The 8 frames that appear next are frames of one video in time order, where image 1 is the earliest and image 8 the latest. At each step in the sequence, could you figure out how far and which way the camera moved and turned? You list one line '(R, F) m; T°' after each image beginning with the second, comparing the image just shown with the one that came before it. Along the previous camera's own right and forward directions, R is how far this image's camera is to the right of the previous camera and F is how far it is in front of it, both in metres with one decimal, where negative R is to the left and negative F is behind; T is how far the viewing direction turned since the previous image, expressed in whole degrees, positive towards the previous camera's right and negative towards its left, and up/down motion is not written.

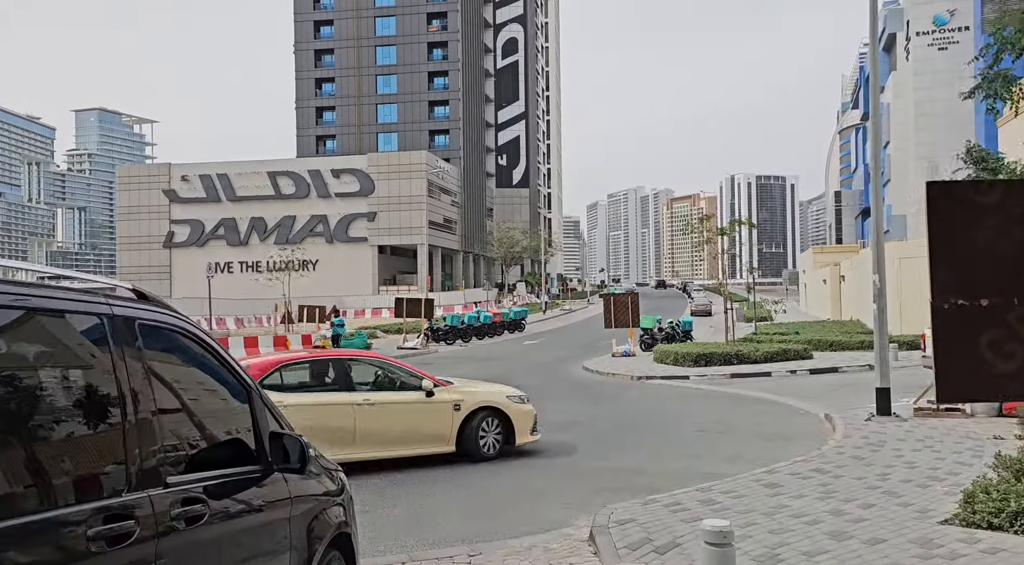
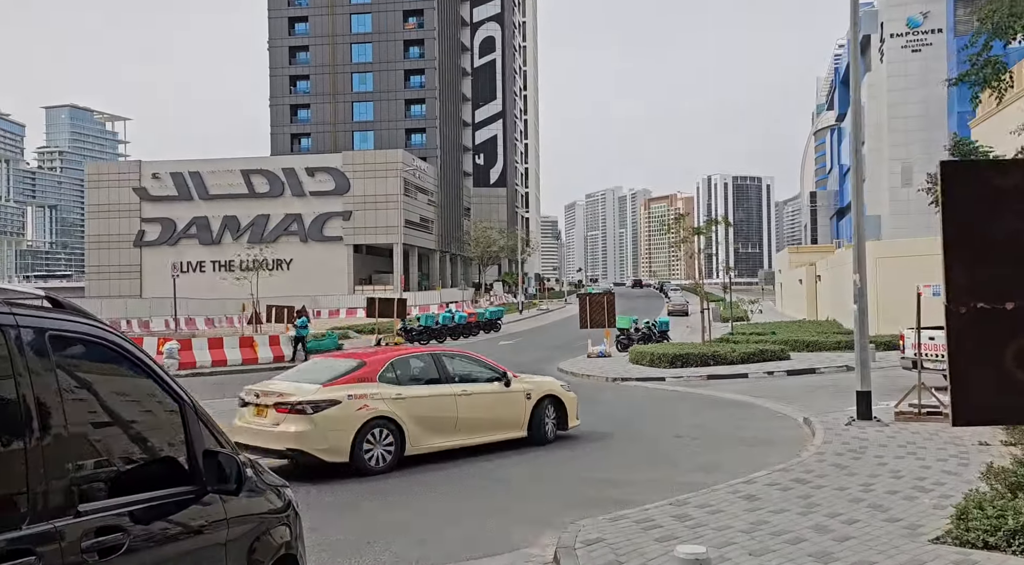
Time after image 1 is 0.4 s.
(+0.1, +0.5) m; +2°
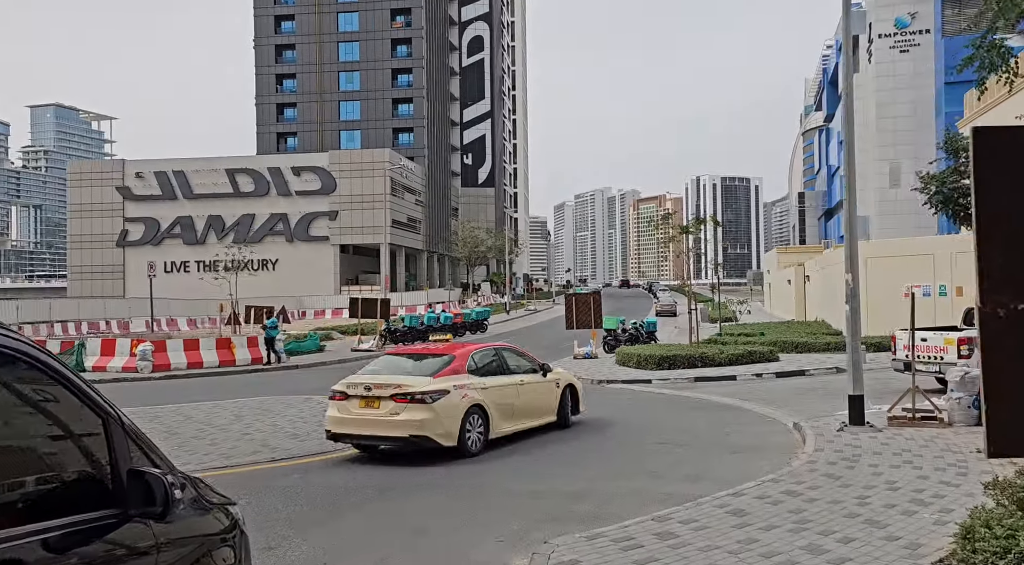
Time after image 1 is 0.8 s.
(+0.2, +0.5) m; +1°
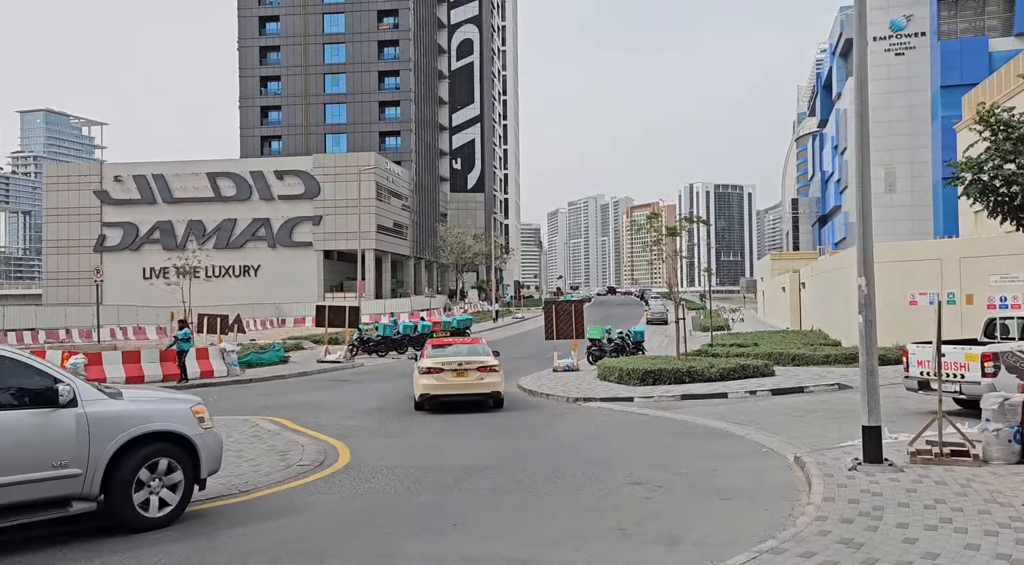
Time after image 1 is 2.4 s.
(+0.6, +1.8) m; 0°
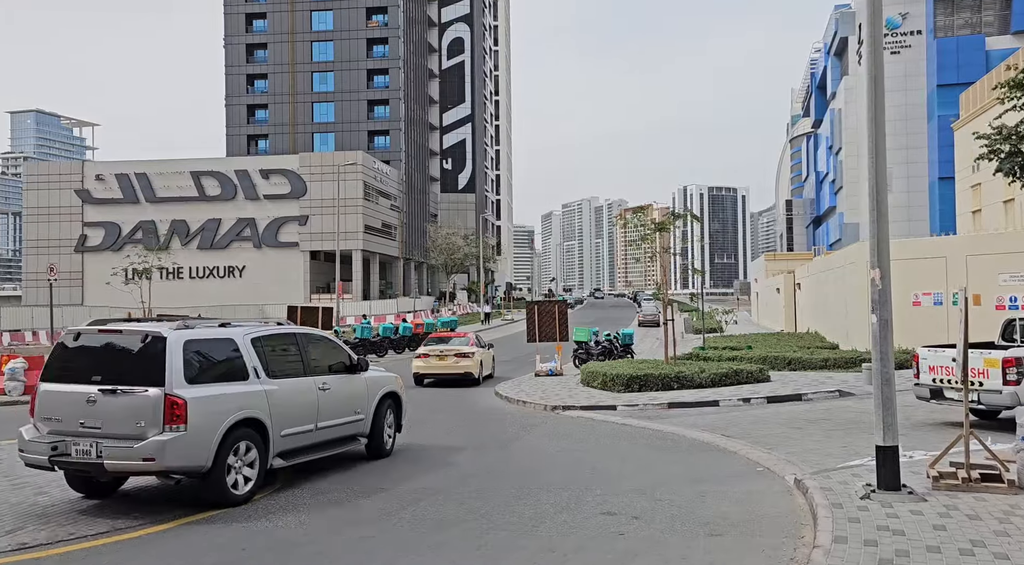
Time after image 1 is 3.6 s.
(+0.4, +1.3) m; 0°
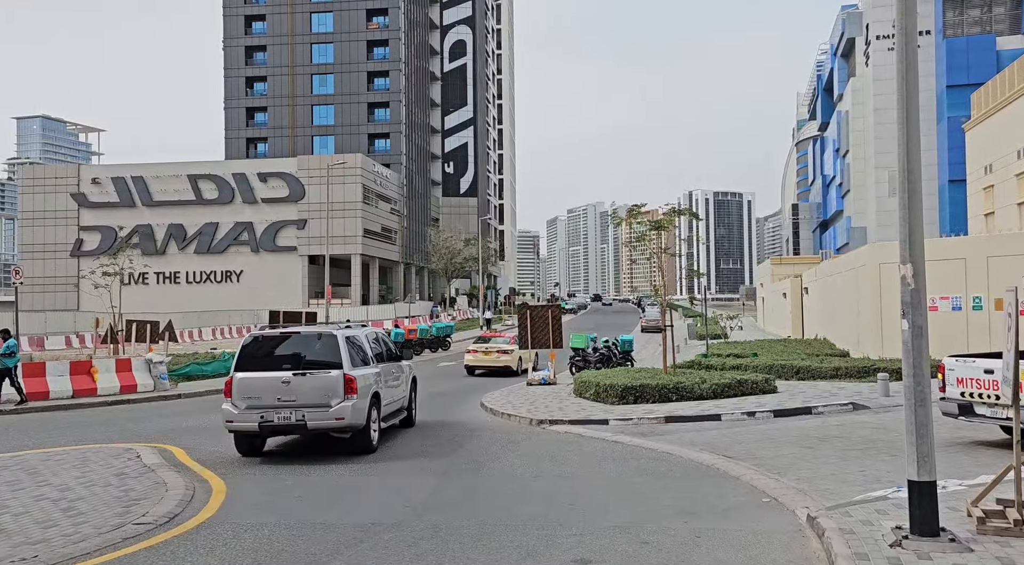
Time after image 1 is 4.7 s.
(+0.4, +1.2) m; 0°
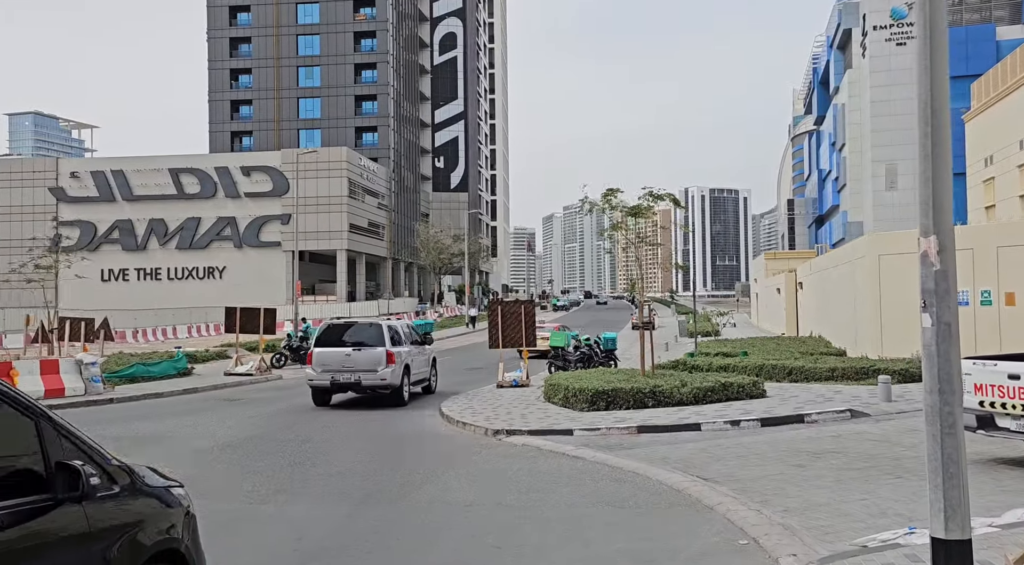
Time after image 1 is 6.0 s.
(+0.7, +1.6) m; 0°
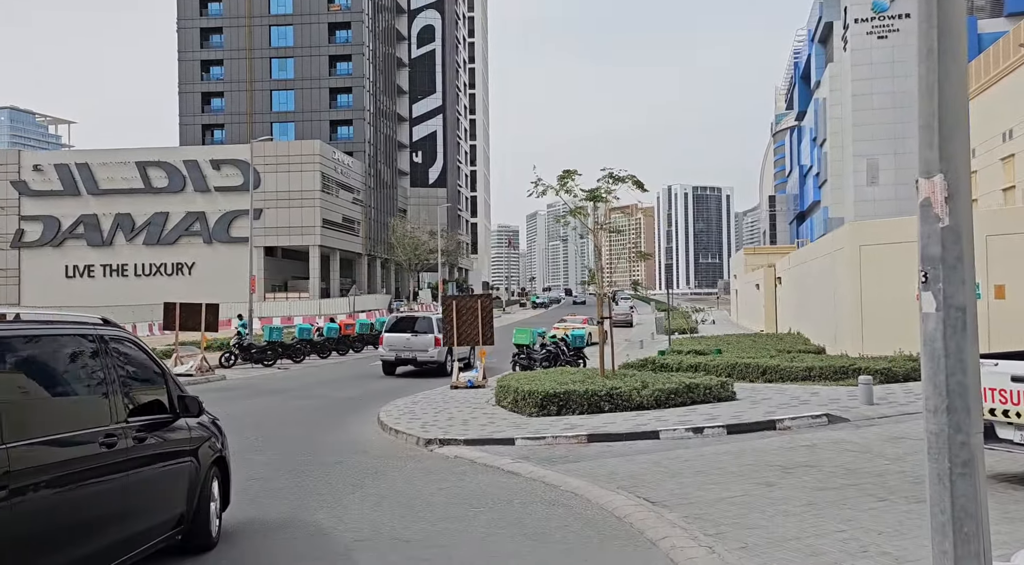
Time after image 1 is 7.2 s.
(+0.7, +1.4) m; +1°
